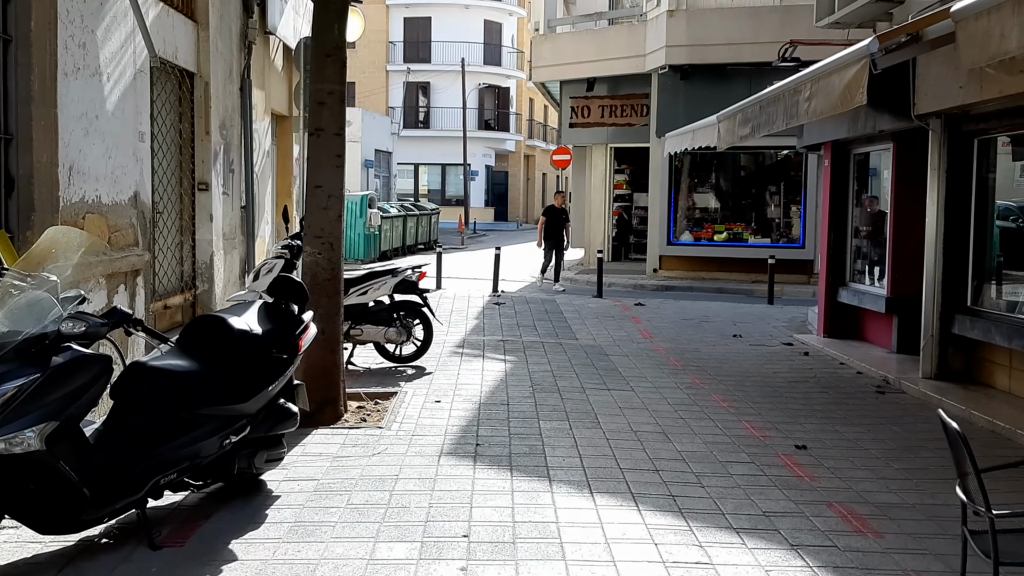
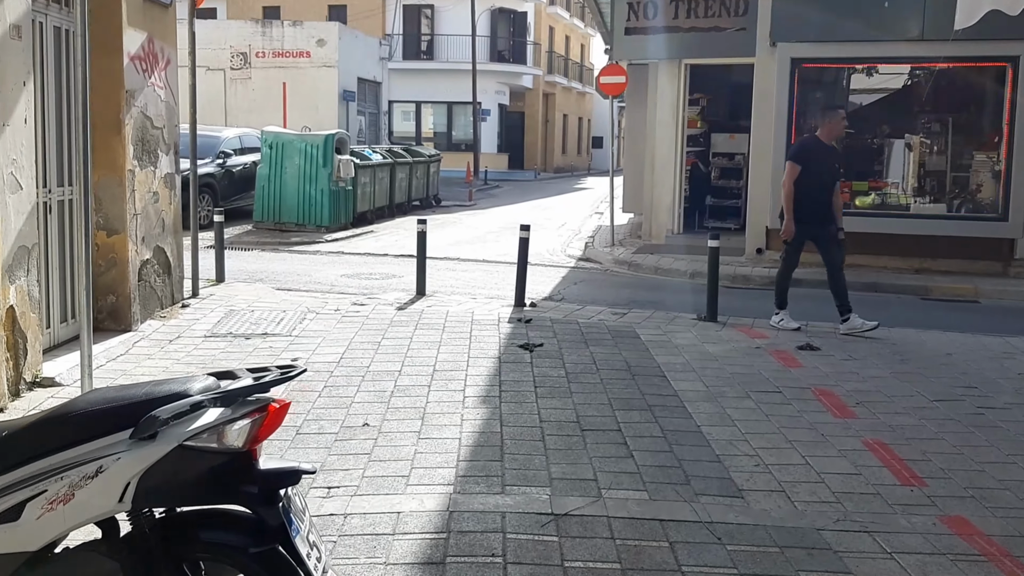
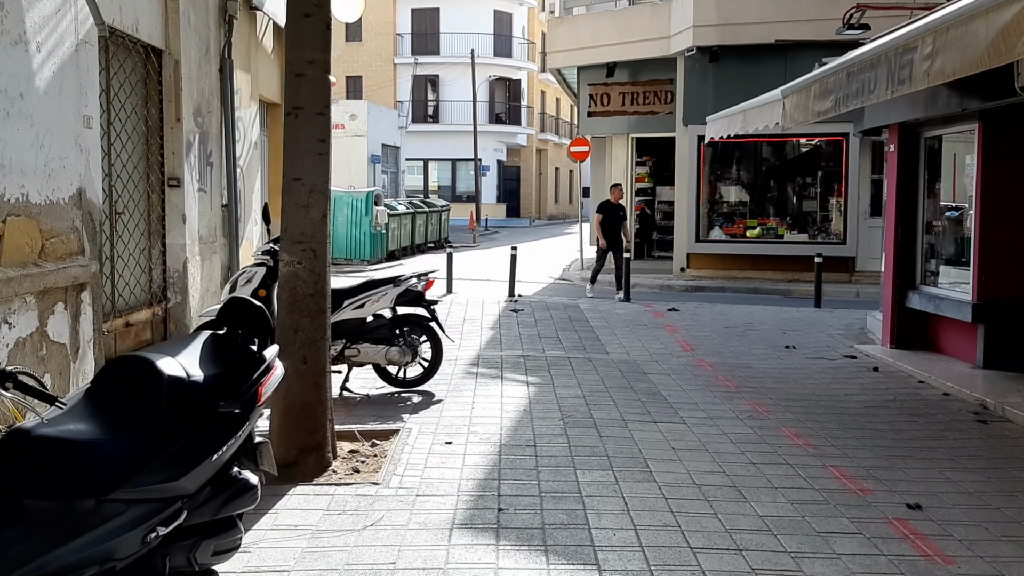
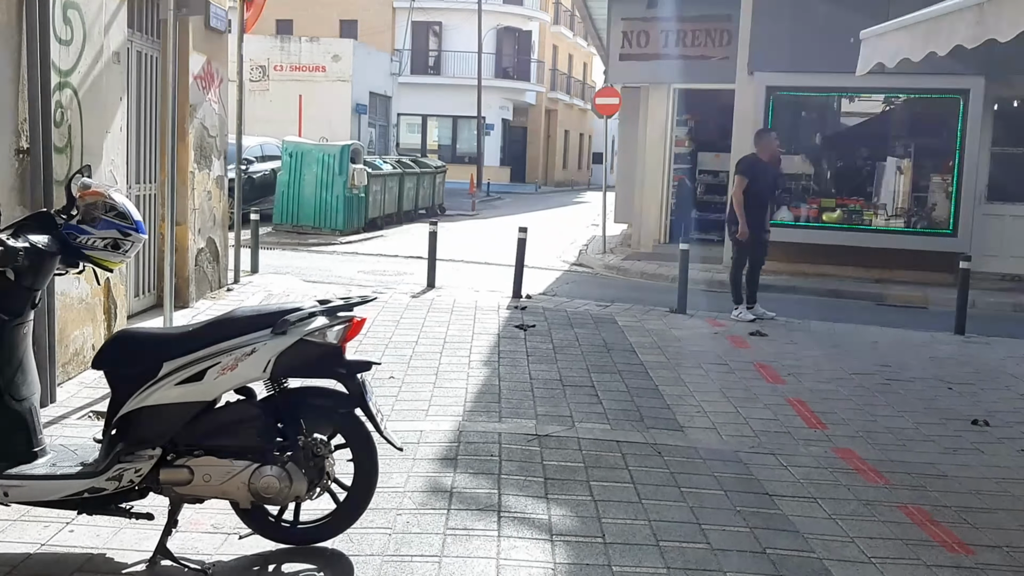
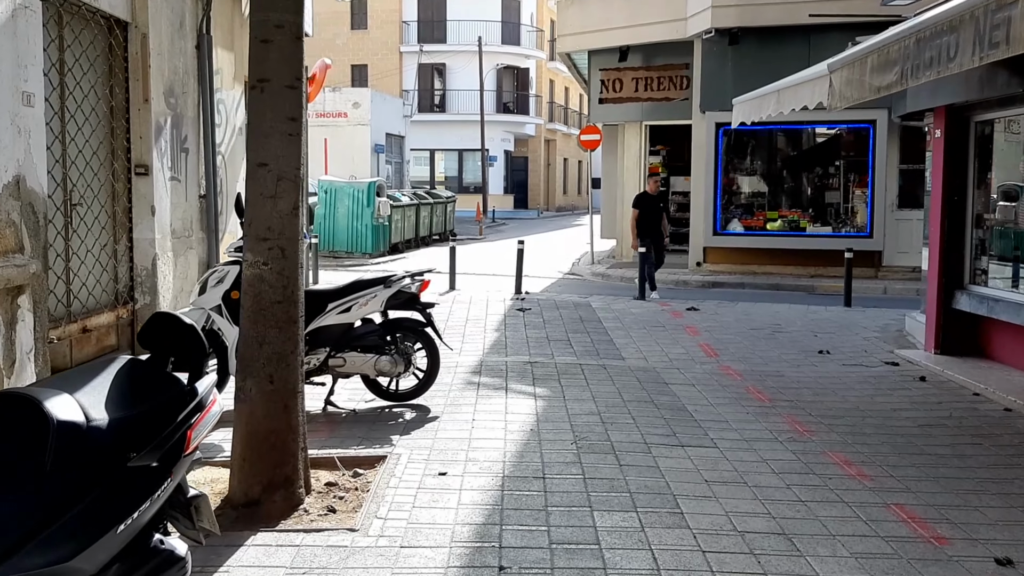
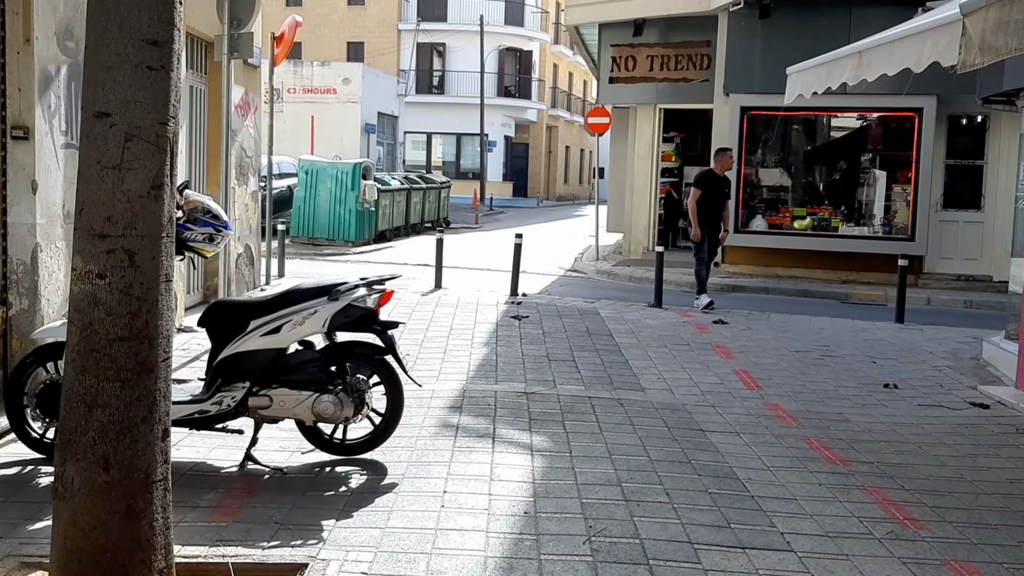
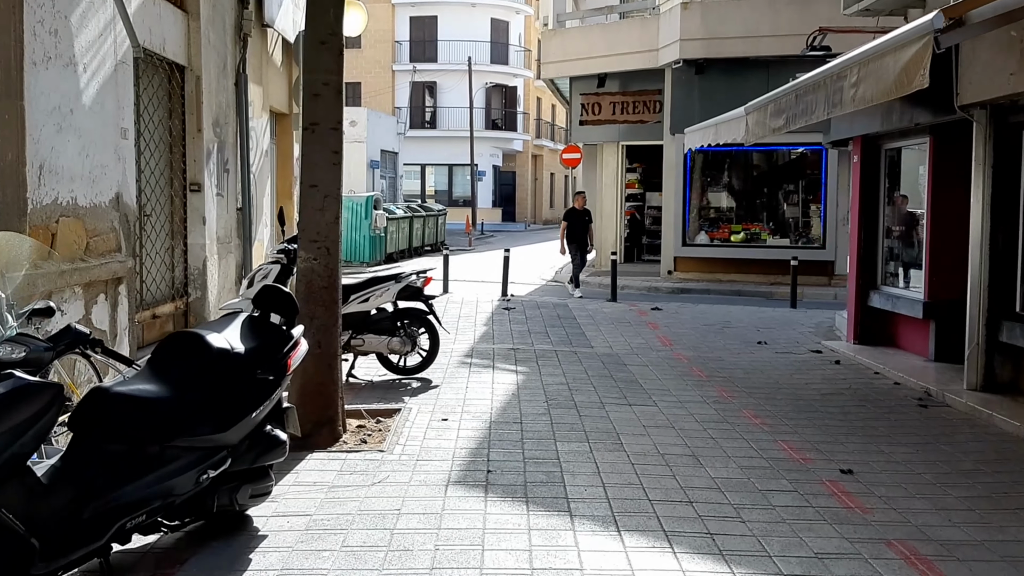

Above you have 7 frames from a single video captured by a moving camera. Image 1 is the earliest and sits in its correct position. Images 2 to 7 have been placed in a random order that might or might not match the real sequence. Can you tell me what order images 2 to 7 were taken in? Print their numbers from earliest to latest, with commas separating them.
7, 3, 5, 6, 4, 2
